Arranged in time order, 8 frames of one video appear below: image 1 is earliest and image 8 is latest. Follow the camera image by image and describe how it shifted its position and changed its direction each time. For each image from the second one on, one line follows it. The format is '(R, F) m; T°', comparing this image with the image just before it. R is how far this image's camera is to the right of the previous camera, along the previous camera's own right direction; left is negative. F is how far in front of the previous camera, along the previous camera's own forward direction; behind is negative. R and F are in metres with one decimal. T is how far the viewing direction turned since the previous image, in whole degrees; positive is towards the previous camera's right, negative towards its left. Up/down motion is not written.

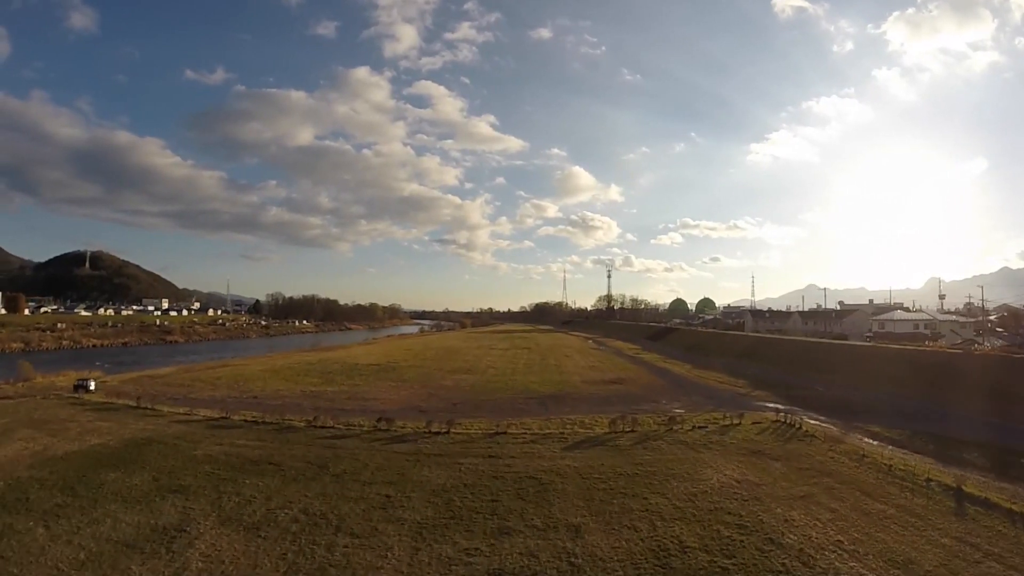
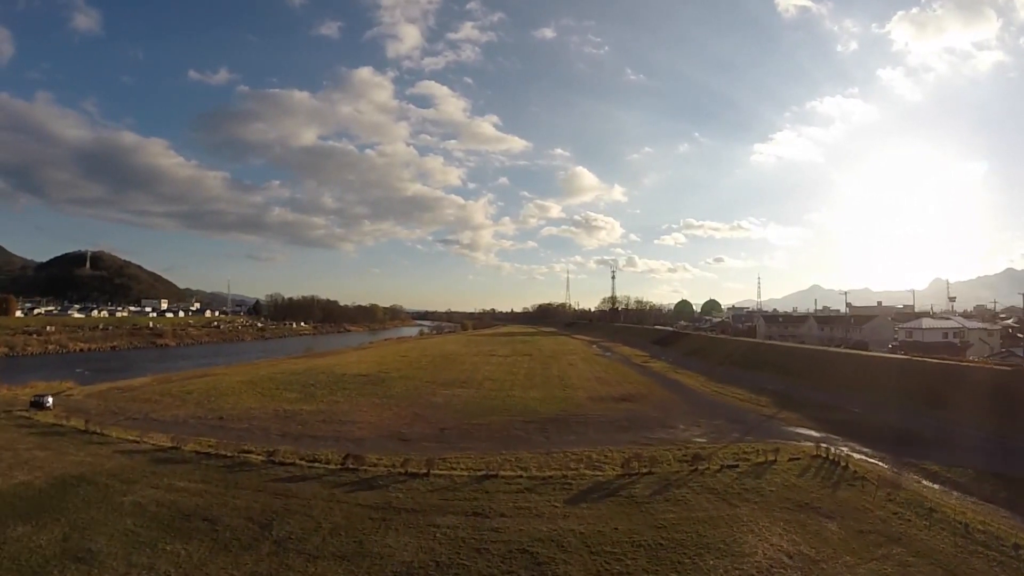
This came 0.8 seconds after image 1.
(+0.2, +1.9) m; 0°
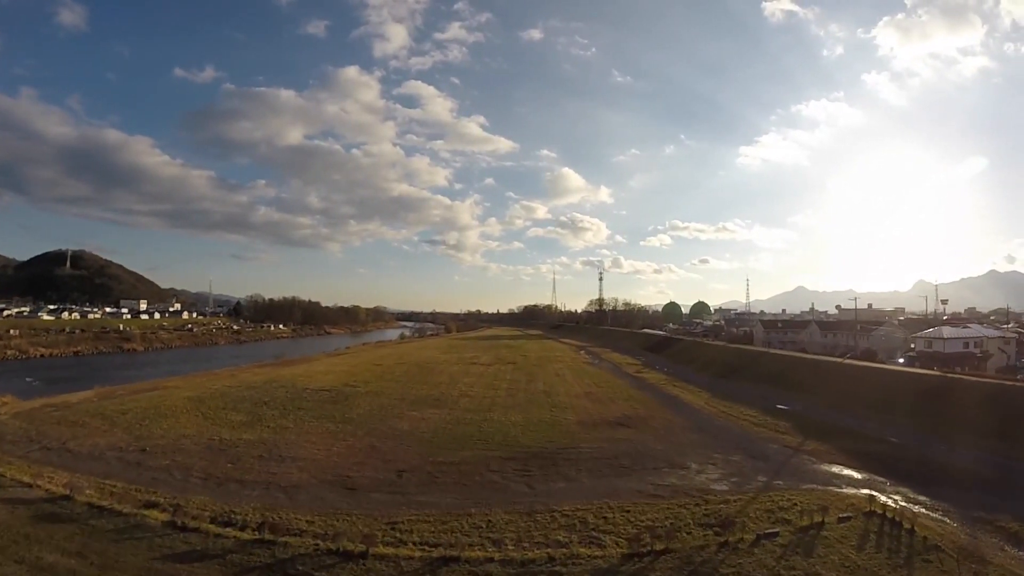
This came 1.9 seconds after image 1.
(+0.2, +2.3) m; +1°
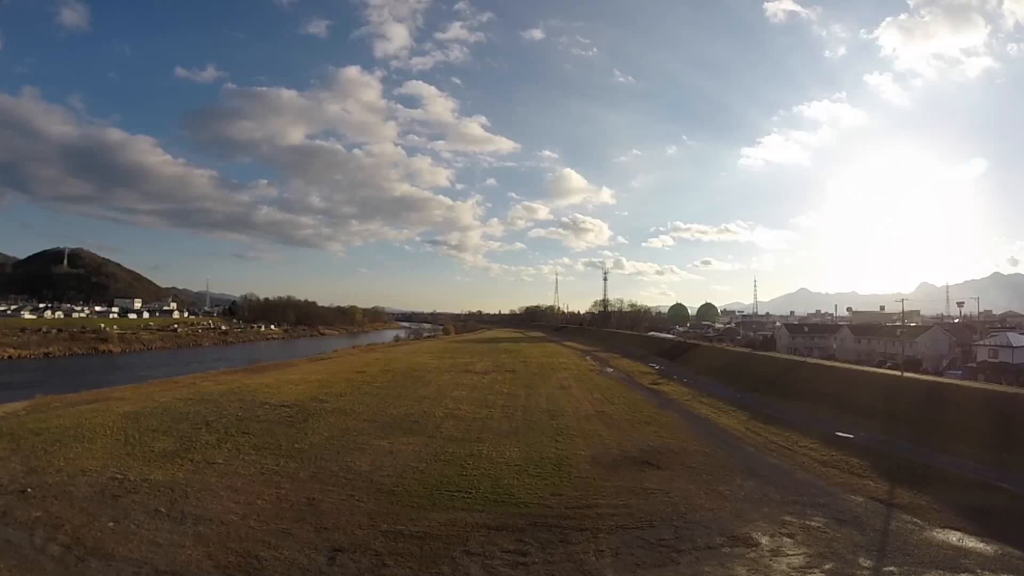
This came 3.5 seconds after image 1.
(+0.1, +3.3) m; 0°
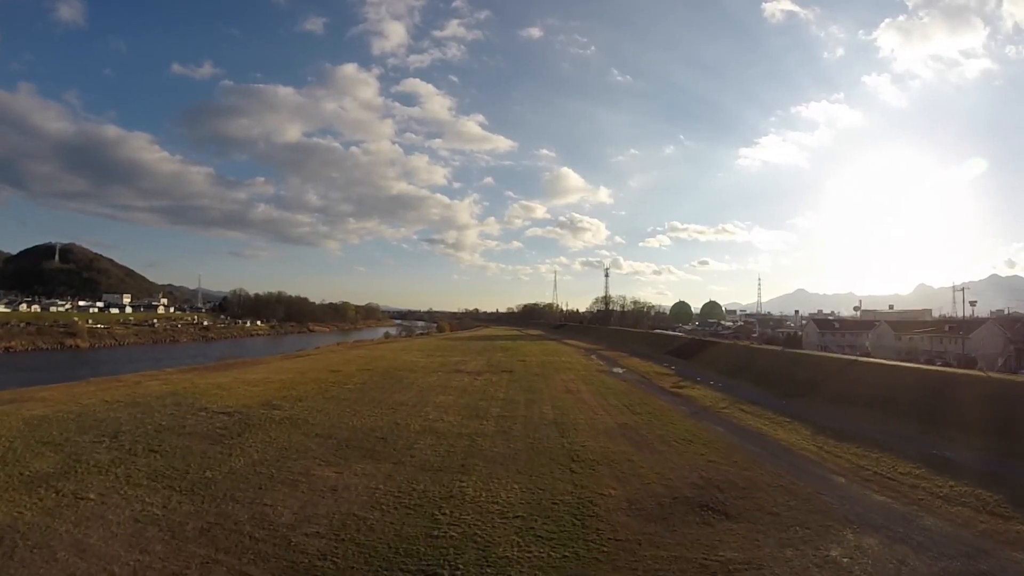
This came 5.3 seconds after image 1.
(0.0, +3.4) m; 0°
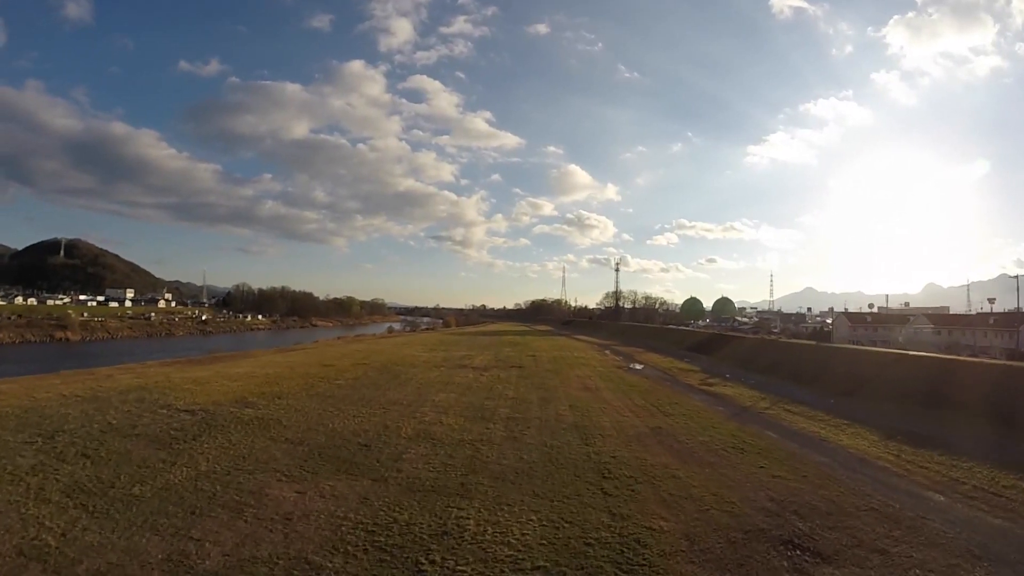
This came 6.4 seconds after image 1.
(-0.1, +2.0) m; -1°
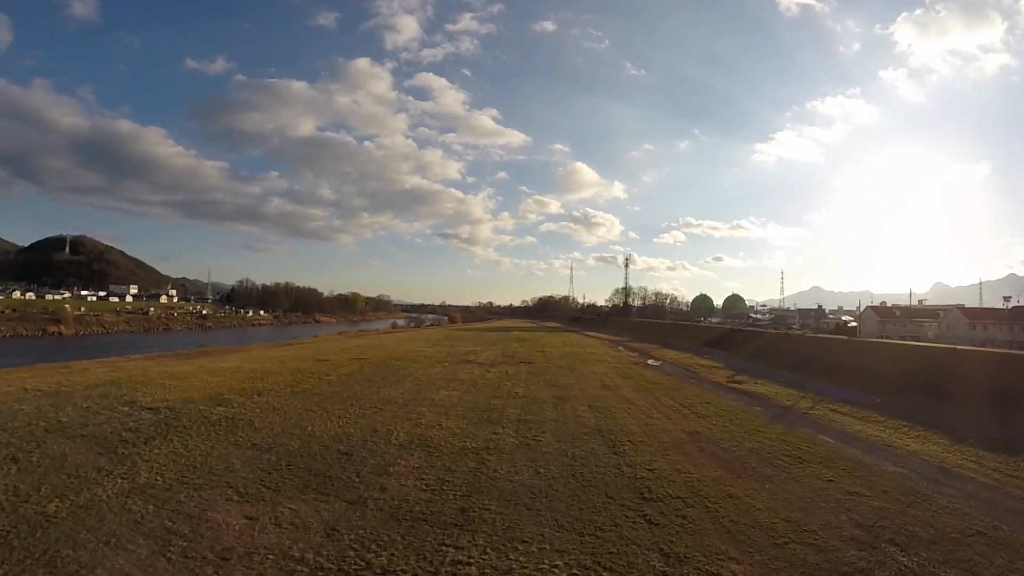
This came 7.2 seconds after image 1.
(-0.1, +1.5) m; -1°
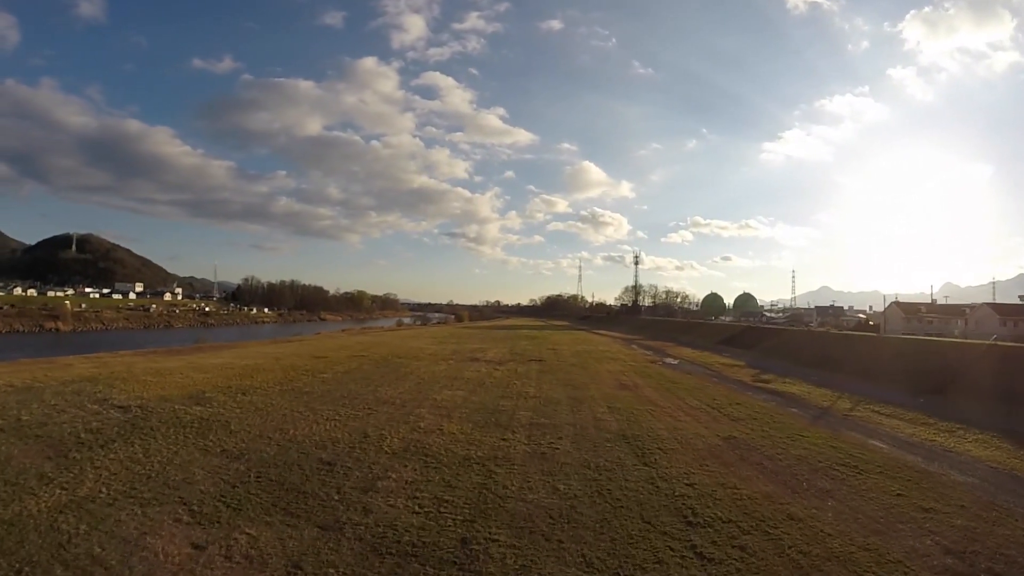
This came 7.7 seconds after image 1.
(-0.1, +1.1) m; -1°
